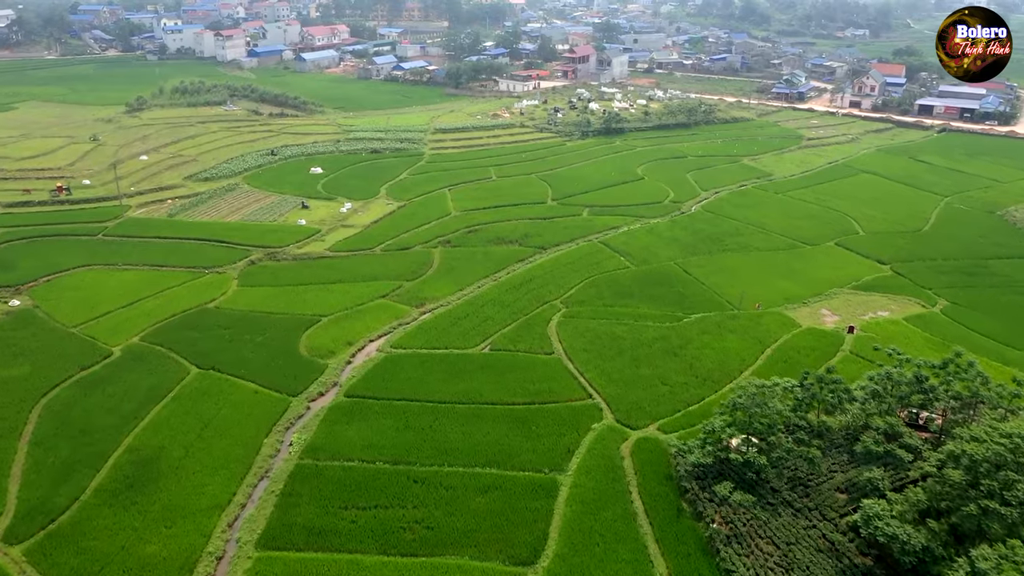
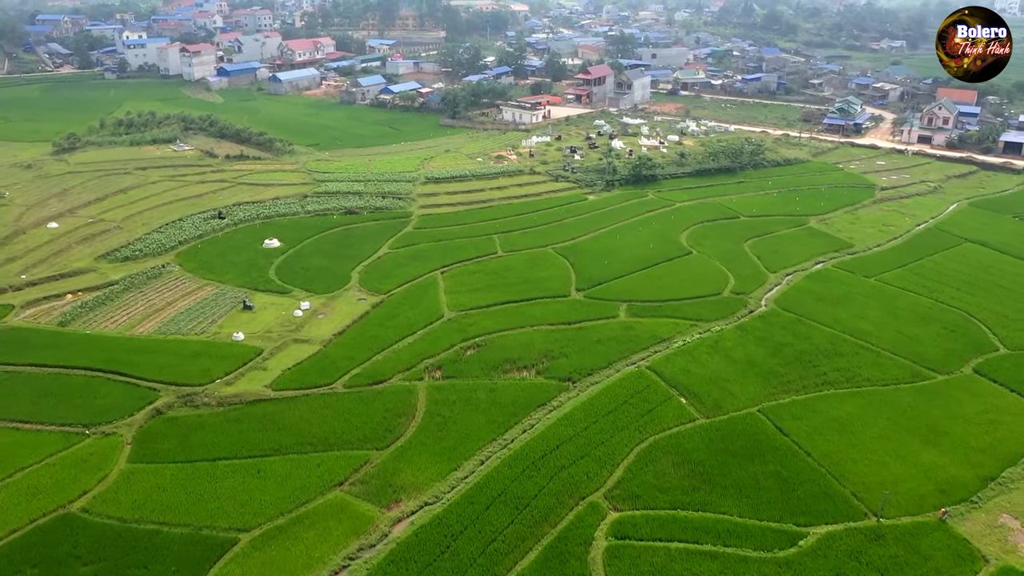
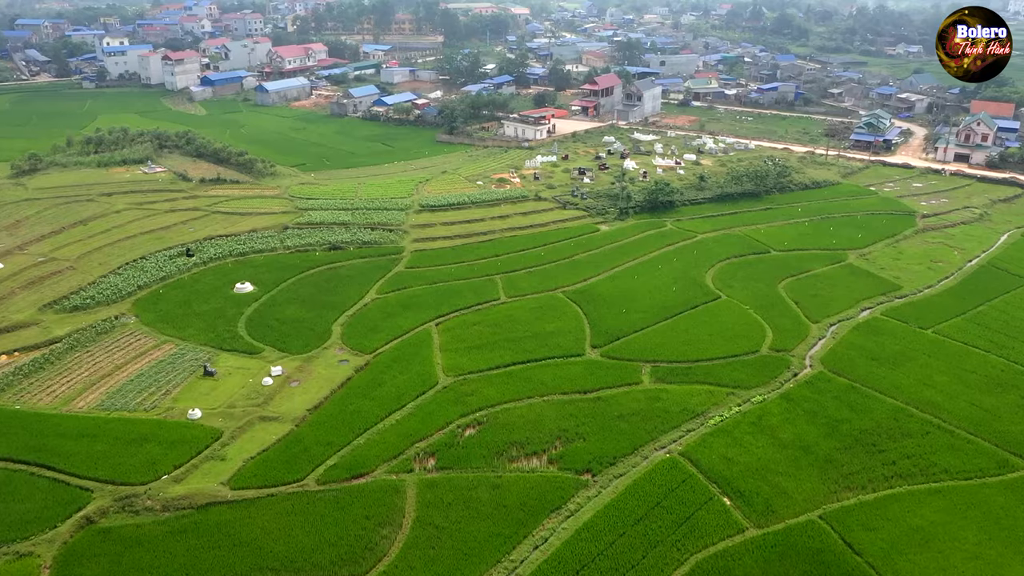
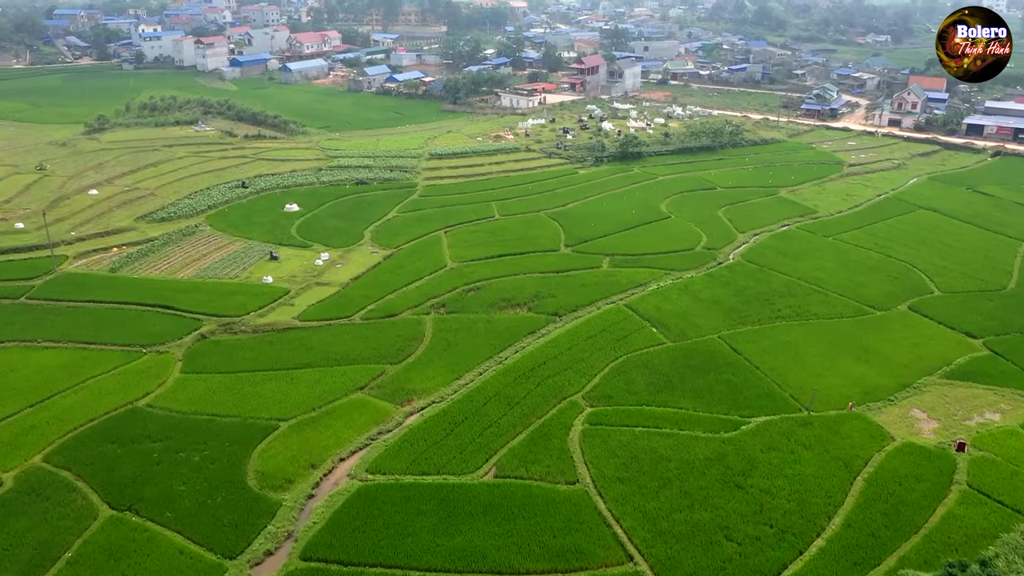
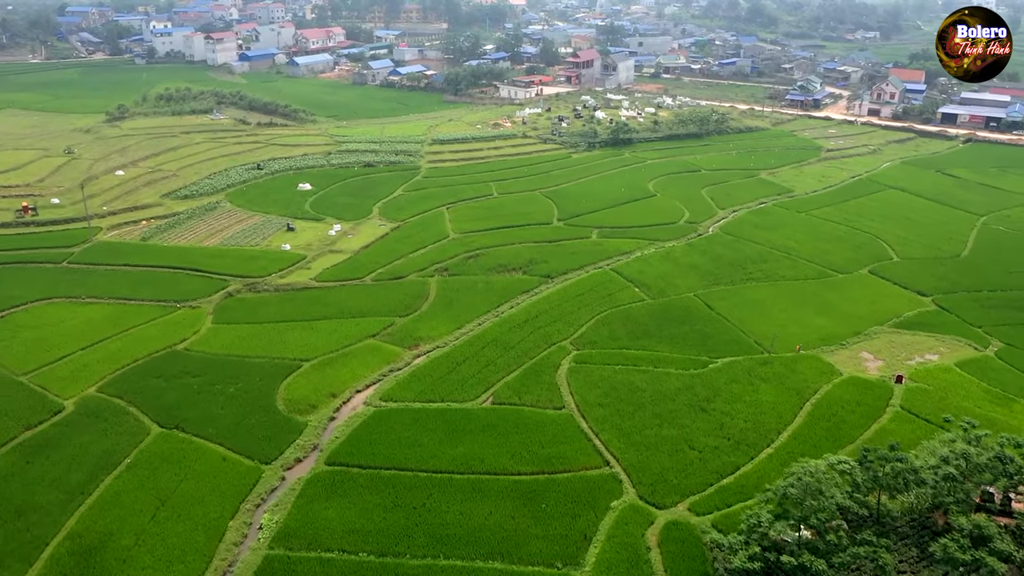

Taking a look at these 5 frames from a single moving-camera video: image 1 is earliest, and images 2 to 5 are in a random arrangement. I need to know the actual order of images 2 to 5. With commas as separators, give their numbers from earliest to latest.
5, 4, 2, 3
